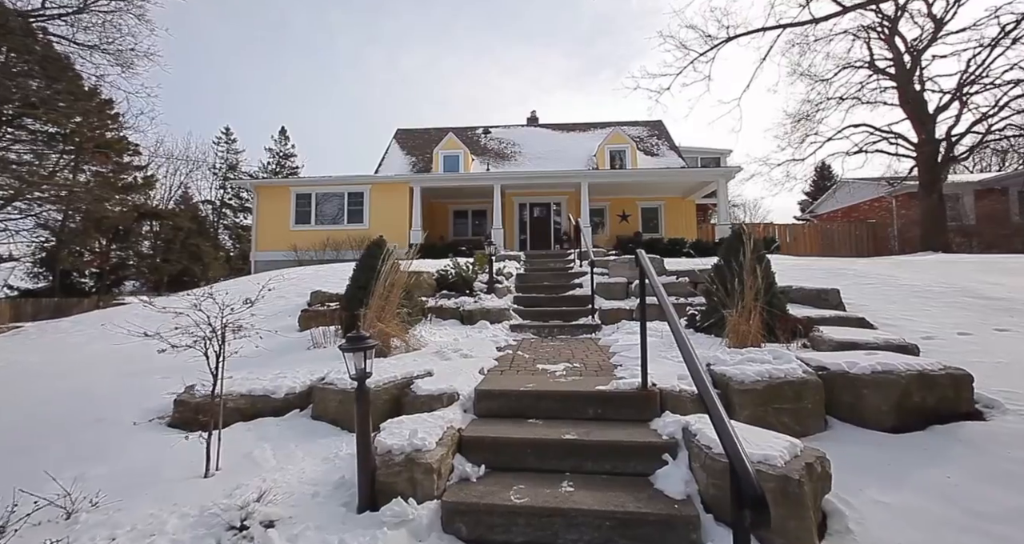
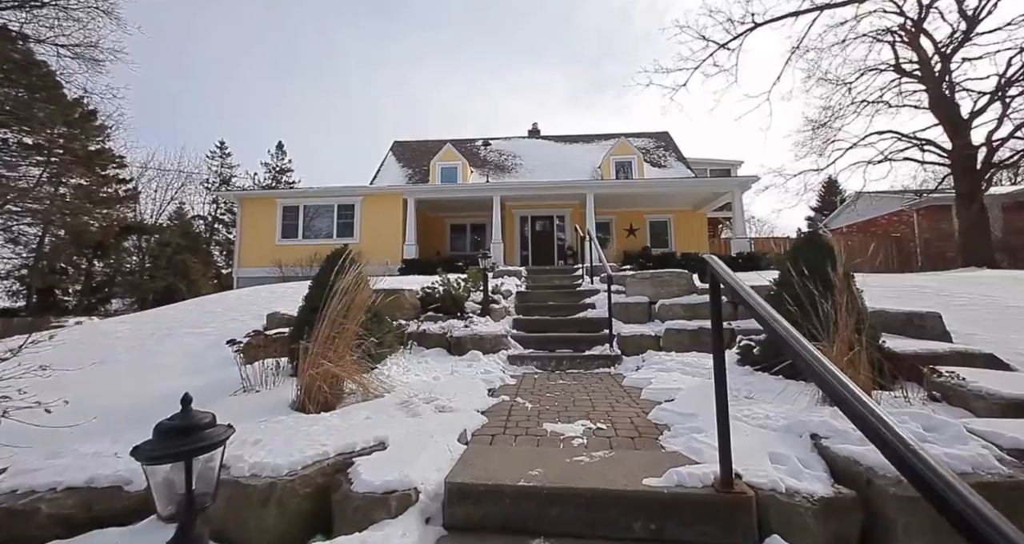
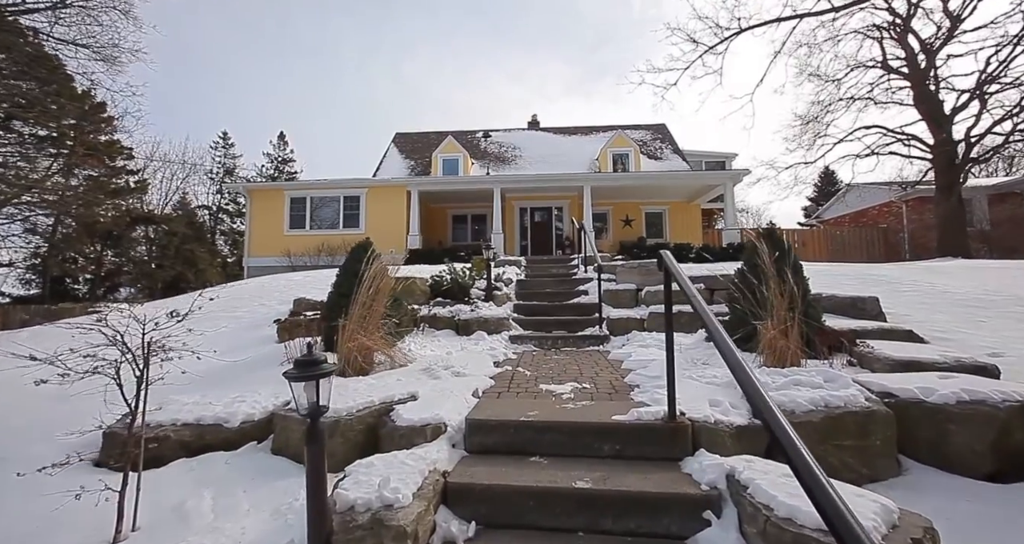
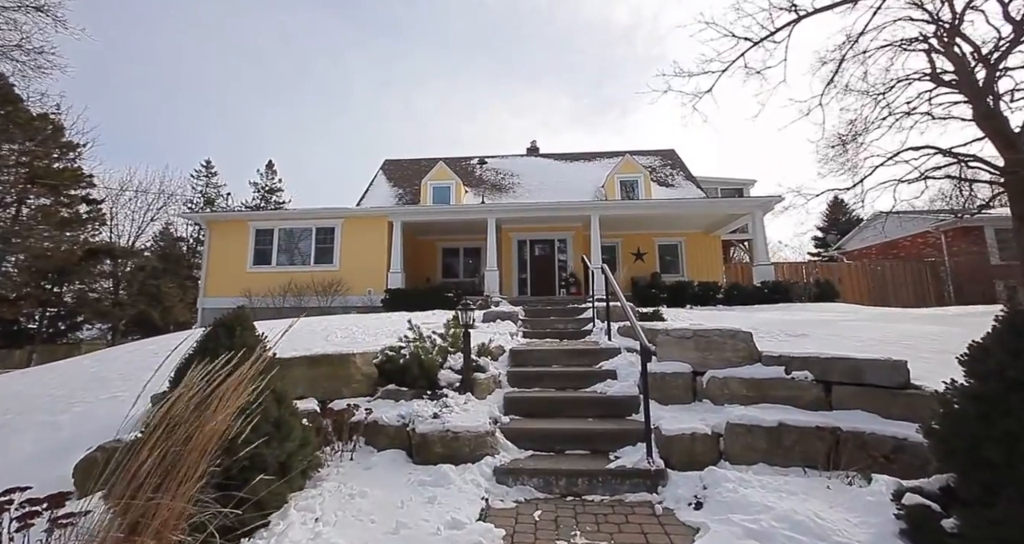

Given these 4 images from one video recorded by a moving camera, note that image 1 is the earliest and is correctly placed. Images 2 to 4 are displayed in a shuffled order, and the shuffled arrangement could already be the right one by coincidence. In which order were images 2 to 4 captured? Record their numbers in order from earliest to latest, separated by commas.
3, 2, 4
